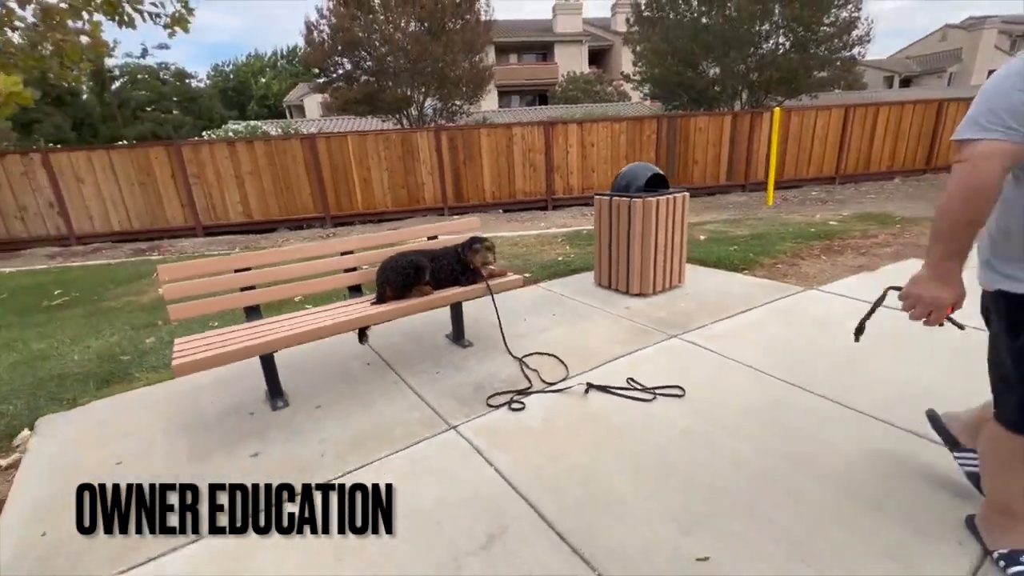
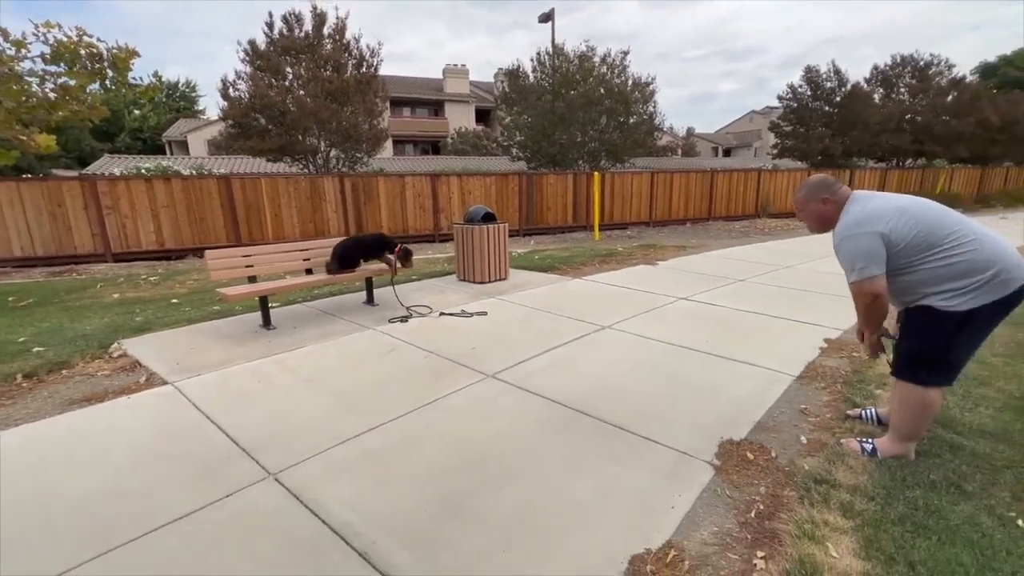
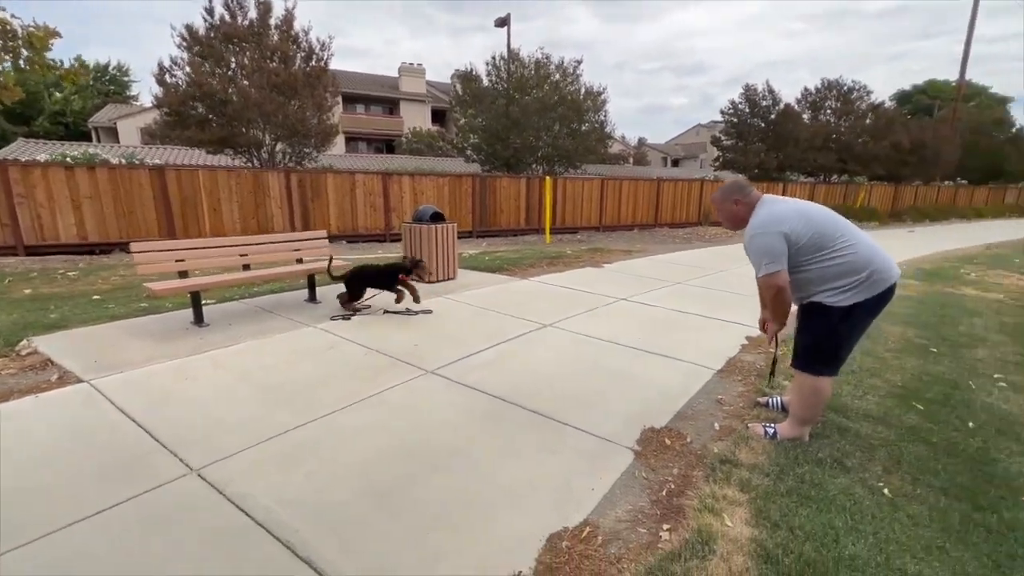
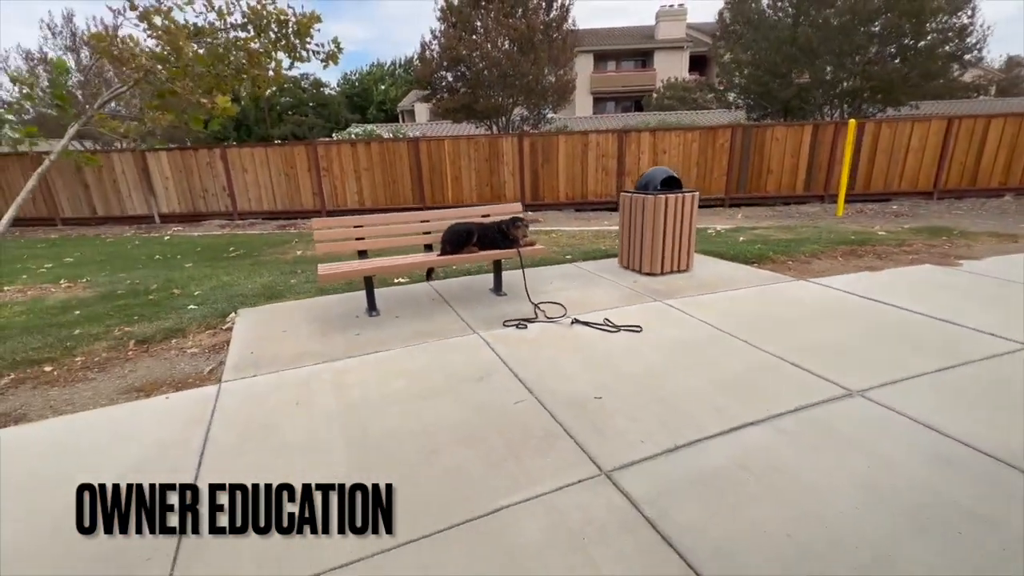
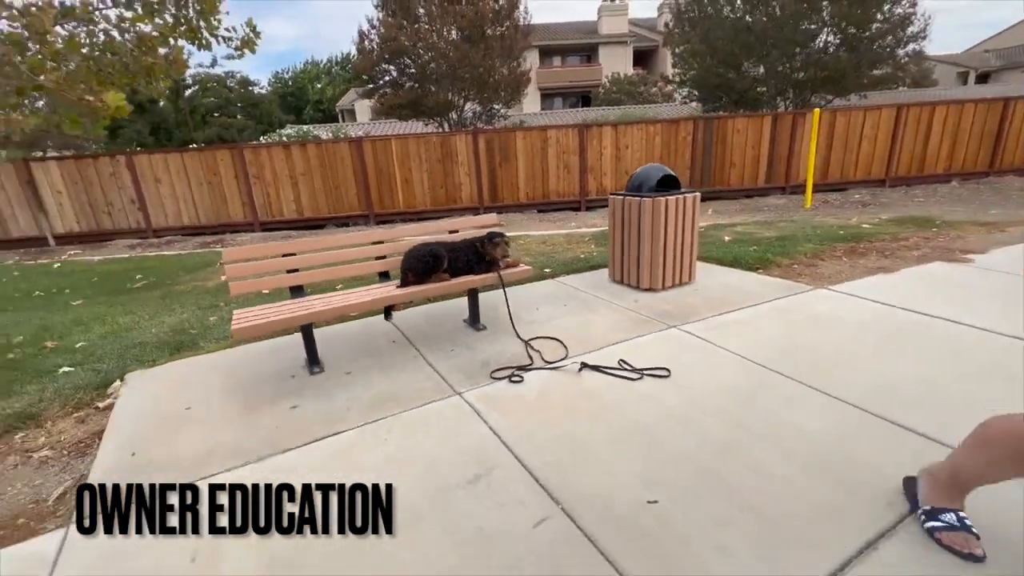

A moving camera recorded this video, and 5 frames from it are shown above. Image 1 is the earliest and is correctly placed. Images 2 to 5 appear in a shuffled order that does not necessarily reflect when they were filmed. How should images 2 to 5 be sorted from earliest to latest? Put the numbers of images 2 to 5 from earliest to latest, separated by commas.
5, 4, 2, 3
